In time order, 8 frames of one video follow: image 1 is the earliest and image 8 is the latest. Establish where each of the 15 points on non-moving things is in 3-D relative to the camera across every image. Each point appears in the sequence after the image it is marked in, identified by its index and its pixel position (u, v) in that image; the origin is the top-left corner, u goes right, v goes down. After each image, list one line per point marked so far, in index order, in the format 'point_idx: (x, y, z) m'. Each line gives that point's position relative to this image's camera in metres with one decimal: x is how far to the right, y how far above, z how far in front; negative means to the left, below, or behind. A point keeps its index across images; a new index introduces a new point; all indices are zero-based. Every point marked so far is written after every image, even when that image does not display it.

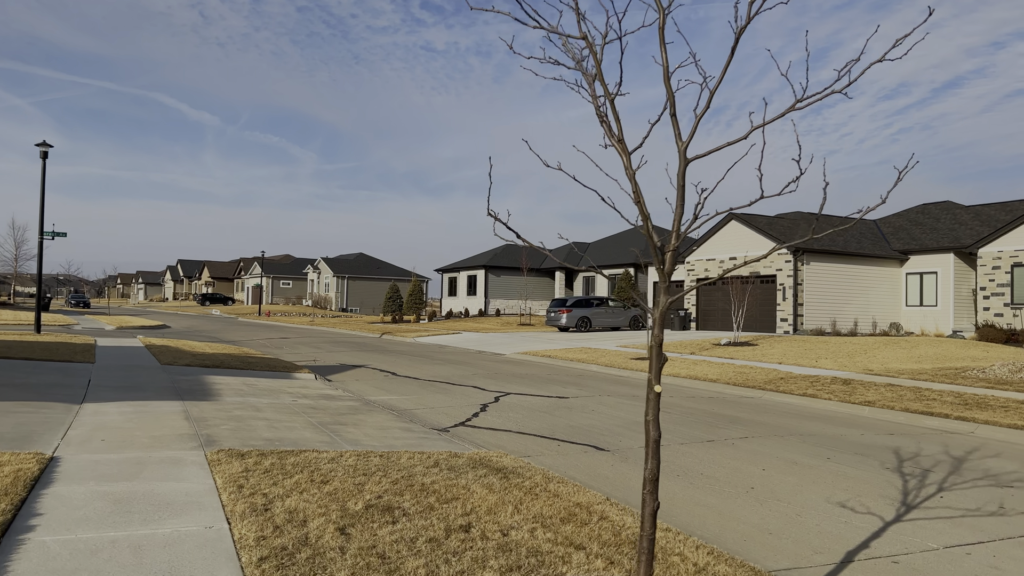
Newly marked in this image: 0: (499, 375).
0: (-0.3, -1.8, +16.5) m
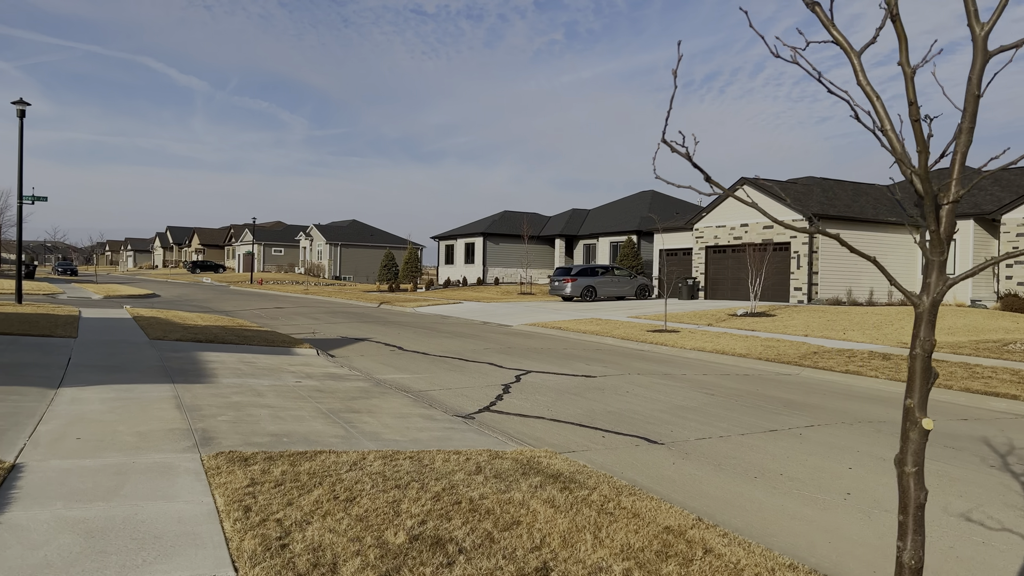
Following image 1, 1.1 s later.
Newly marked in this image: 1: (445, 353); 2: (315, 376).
0: (0.0, -1.2, +15.5) m
1: (-1.3, -1.2, +14.7) m
2: (-2.7, -1.2, +10.8) m
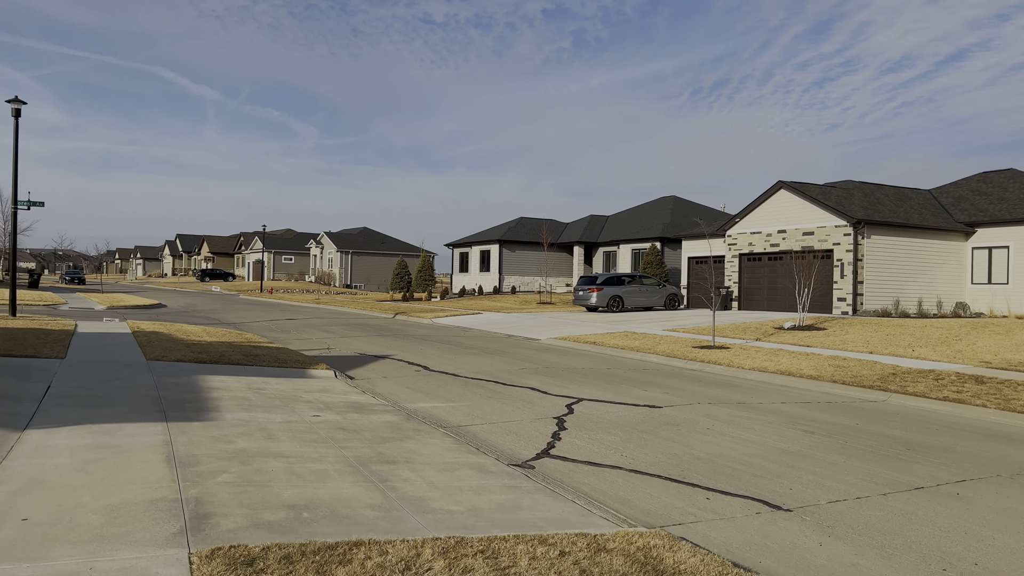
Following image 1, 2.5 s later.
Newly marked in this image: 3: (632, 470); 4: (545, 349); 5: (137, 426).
0: (+0.7, -1.4, +13.9) m
1: (-0.6, -1.4, +13.1) m
2: (-2.1, -1.4, +9.3) m
3: (+1.1, -1.6, +6.8) m
4: (+0.8, -1.4, +18.2) m
5: (-3.4, -1.3, +7.1) m
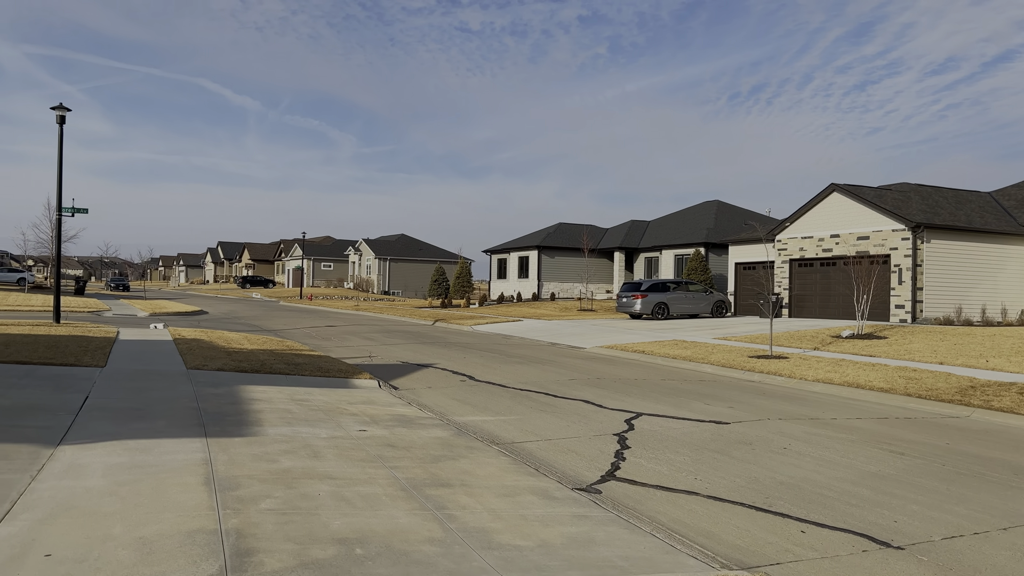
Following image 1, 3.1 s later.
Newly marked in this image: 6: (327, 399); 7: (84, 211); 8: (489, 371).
0: (+1.6, -1.6, +13.2) m
1: (+0.2, -1.5, +12.6) m
2: (-1.5, -1.5, +8.8) m
3: (+1.6, -1.7, +6.2) m
4: (+1.8, -1.6, +17.6) m
5: (-2.9, -1.3, +6.7) m
6: (-2.4, -1.4, +10.0) m
7: (-10.8, +1.9, +19.7) m
8: (-0.4, -1.5, +14.3) m
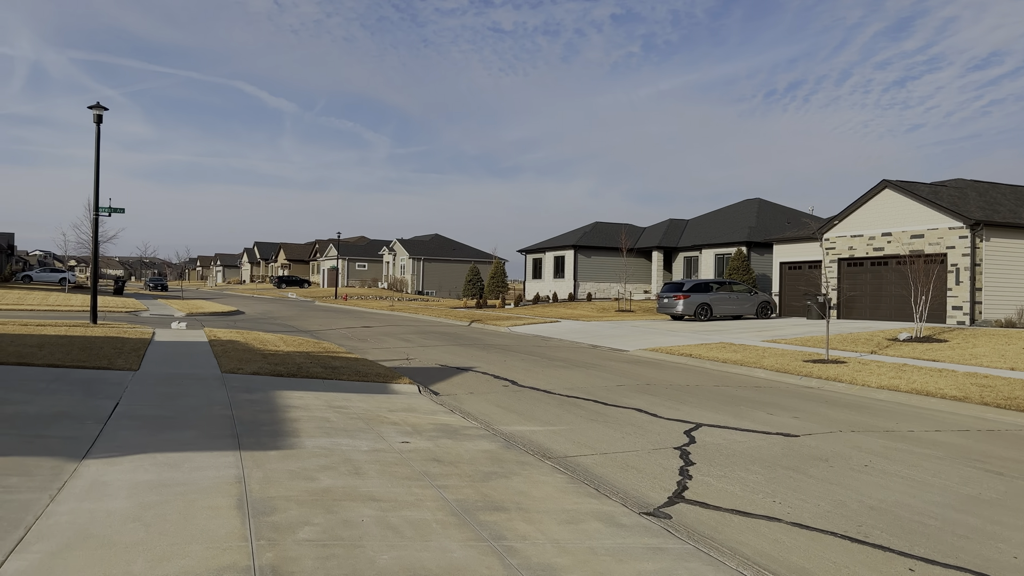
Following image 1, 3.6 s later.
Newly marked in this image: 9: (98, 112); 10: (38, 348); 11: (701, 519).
0: (+2.3, -1.6, +12.6) m
1: (+0.9, -1.6, +11.9) m
2: (-0.9, -1.5, +8.2) m
3: (+2.0, -1.7, +5.5) m
4: (+2.7, -1.6, +16.9) m
5: (-2.4, -1.3, +6.2) m
6: (-1.8, -1.4, +9.5) m
7: (-9.8, +1.9, +19.5) m
8: (+0.3, -1.5, +13.7) m
9: (-10.6, +4.5, +20.0) m
10: (-7.9, -1.0, +13.1) m
11: (+1.3, -1.6, +5.6) m
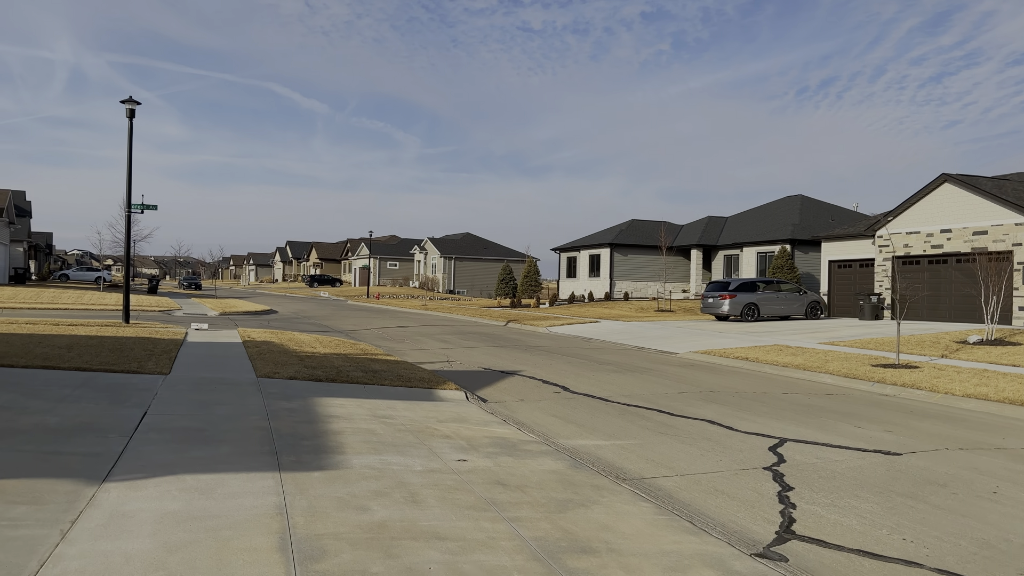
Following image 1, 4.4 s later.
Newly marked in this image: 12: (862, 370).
0: (+3.1, -1.6, +11.6) m
1: (+1.7, -1.6, +11.0) m
2: (-0.3, -1.5, +7.4) m
3: (+2.5, -1.7, +4.6) m
4: (+3.7, -1.6, +15.9) m
5: (-1.9, -1.3, +5.5) m
6: (-1.1, -1.4, +8.7) m
7: (-8.8, +2.0, +19.0) m
8: (+1.2, -1.5, +12.8) m
9: (-9.5, +4.5, +19.5) m
10: (-7.1, -1.0, +12.5) m
11: (+1.9, -1.6, +4.7) m
12: (+6.6, -1.5, +14.7) m
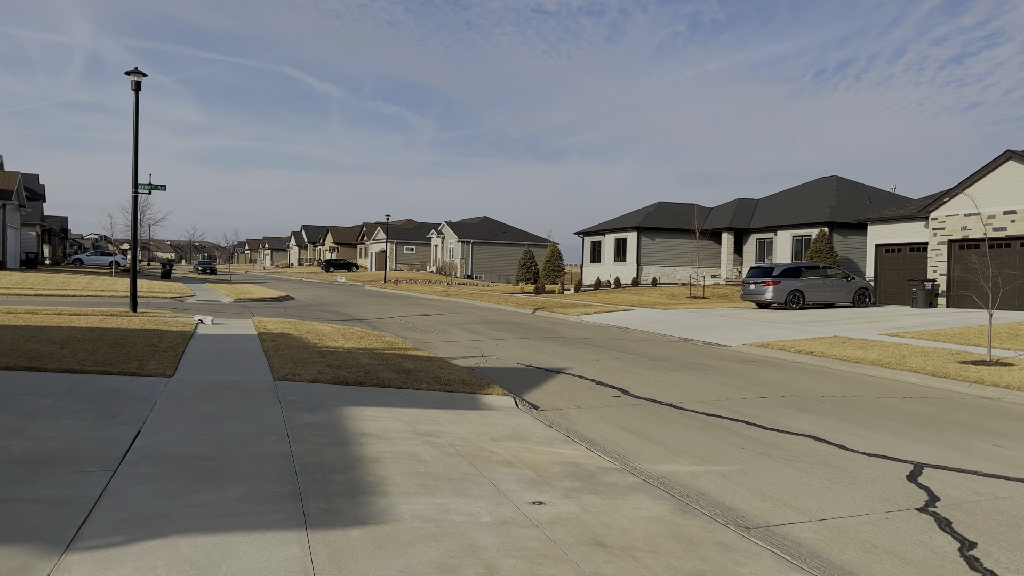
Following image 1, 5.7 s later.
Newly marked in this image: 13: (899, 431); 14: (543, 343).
0: (+3.8, -1.4, +10.1) m
1: (+2.4, -1.4, +9.5) m
2: (+0.3, -1.4, +5.9) m
3: (+3.1, -1.7, +3.1) m
4: (+4.4, -1.3, +14.3) m
5: (-1.3, -1.3, +4.0) m
6: (-0.5, -1.3, +7.2) m
7: (-7.9, +2.3, +17.6) m
8: (+1.9, -1.3, +11.3) m
9: (-8.7, +4.9, +18.0) m
10: (-6.4, -0.8, +11.1) m
11: (+2.4, -1.6, +3.2) m
12: (+7.3, -1.3, +13.1) m
13: (+4.0, -1.5, +8.1) m
14: (+0.7, -1.2, +16.6) m
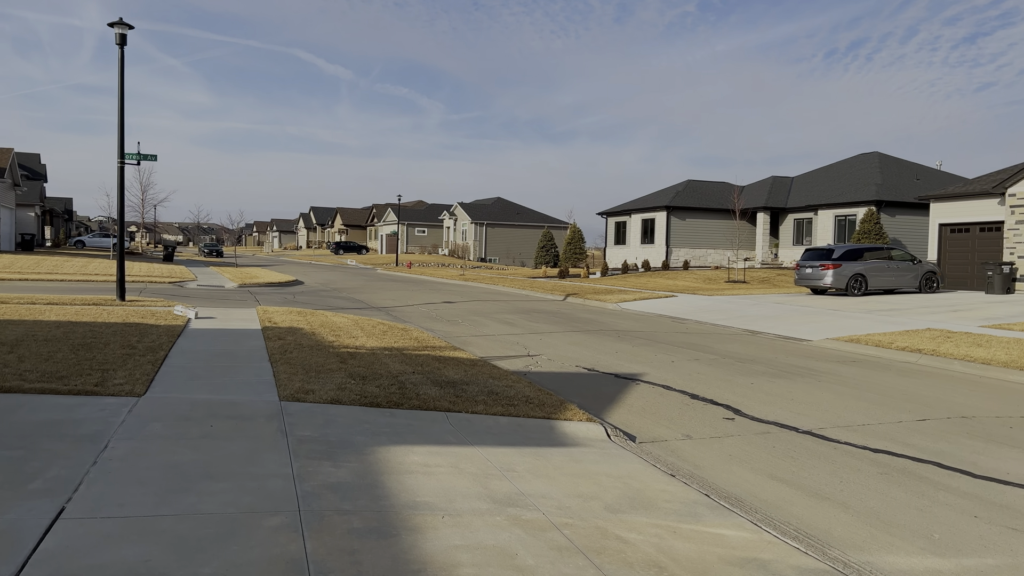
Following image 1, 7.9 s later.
0: (+4.5, -1.3, +7.6) m
1: (+3.1, -1.3, +7.1) m
2: (+1.0, -1.4, +3.5) m
3: (+3.8, -1.7, +0.6) m
4: (+5.3, -1.1, +11.9) m
5: (-0.6, -1.3, +1.6) m
6: (+0.3, -1.3, +4.8) m
7: (-7.1, +2.6, +15.2) m
8: (+2.7, -1.2, +8.8) m
9: (-7.8, +5.2, +15.6) m
10: (-5.6, -0.7, +8.8) m
11: (+3.1, -1.7, +0.7) m
12: (+8.2, -1.1, +10.6) m
13: (+4.8, -1.4, +5.6) m
14: (+1.5, -0.9, +14.2) m
